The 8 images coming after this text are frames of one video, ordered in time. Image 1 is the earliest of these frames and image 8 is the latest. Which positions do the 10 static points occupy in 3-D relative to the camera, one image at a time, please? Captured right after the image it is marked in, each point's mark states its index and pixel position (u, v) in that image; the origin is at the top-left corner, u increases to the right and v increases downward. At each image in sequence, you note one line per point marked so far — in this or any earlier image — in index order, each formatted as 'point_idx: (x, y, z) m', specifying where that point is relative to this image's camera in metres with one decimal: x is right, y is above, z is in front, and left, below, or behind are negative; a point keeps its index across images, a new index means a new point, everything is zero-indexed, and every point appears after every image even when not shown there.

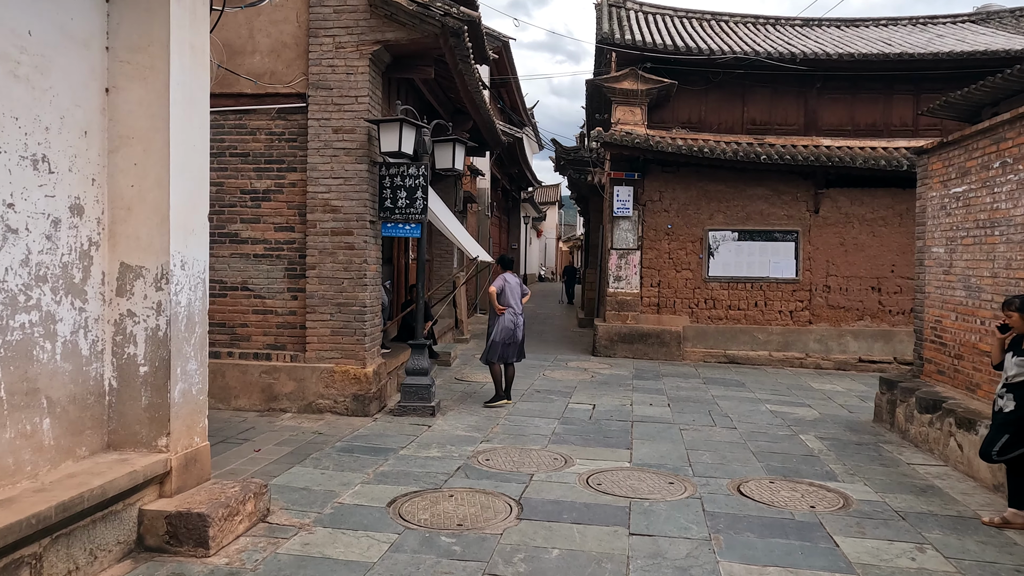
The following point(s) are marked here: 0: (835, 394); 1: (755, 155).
0: (+3.7, -1.2, +8.6) m
1: (+3.4, +1.8, +10.5) m
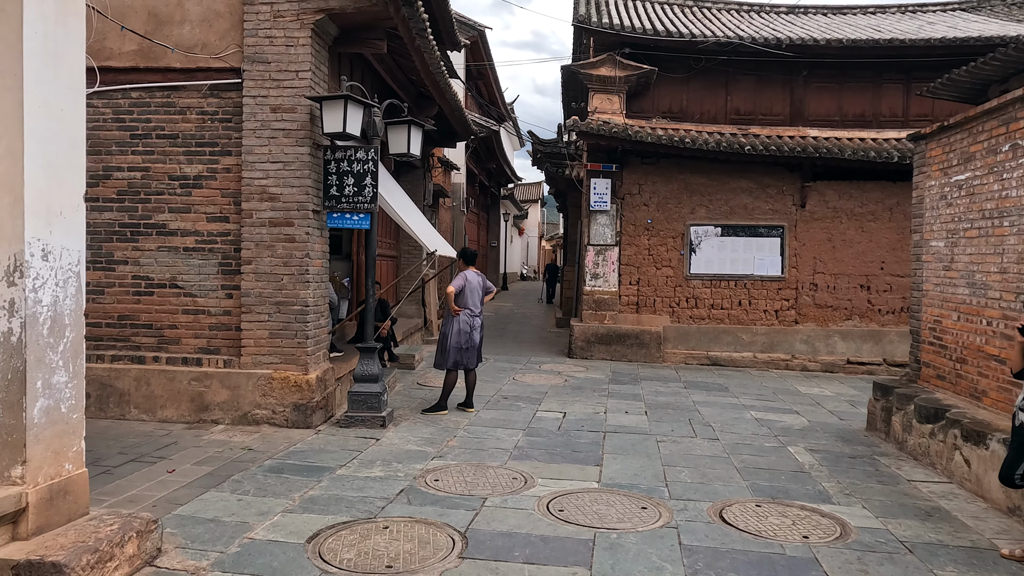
0: (+3.4, -1.2, +8.1) m
1: (+3.0, +1.9, +9.9) m
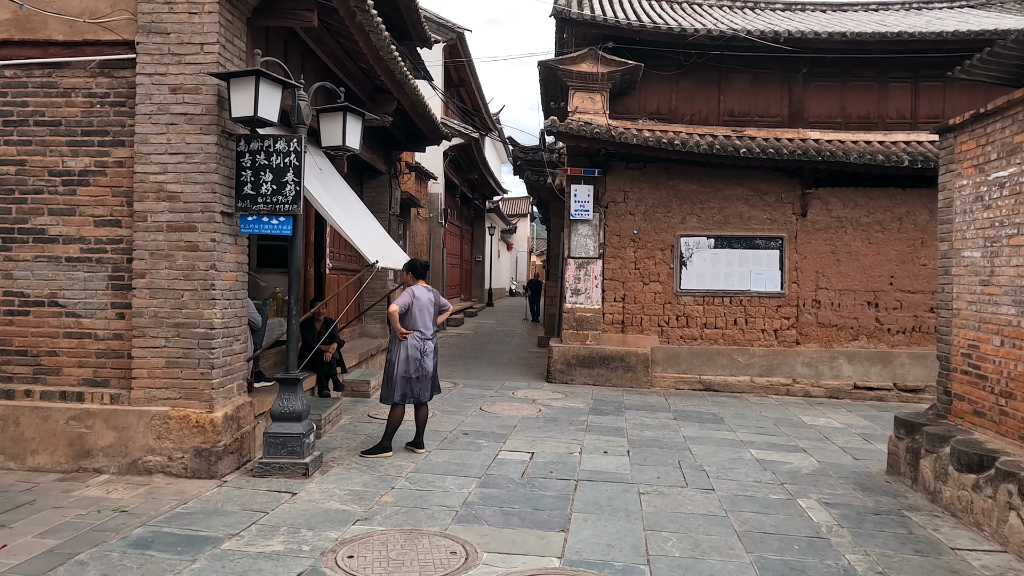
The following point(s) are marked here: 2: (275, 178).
0: (+3.0, -1.4, +7.1) m
1: (+2.7, +1.7, +9.0) m
2: (-1.5, +0.7, +4.8) m
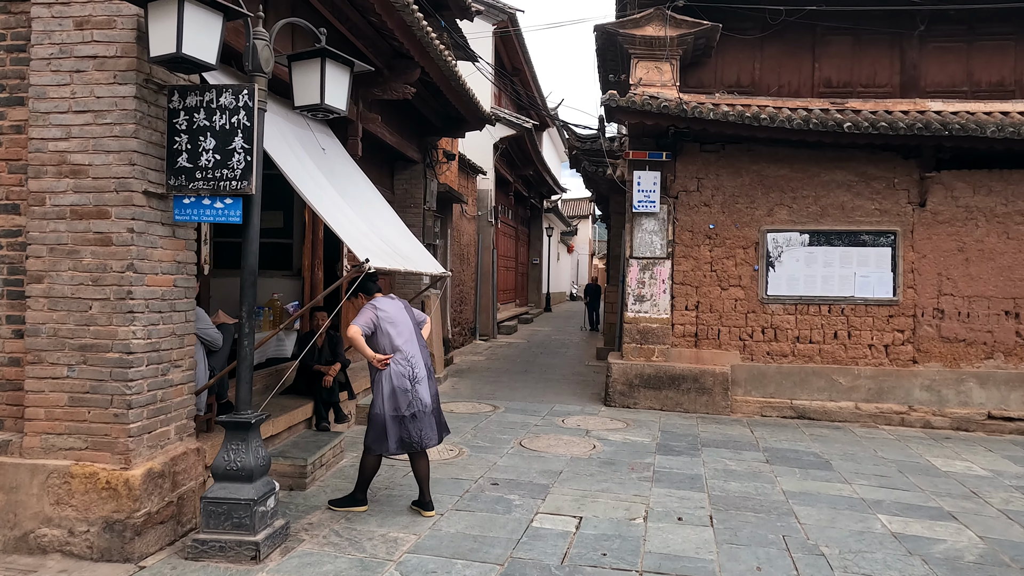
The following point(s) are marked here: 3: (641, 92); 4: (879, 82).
0: (+3.4, -1.4, +5.4) m
1: (+3.2, +1.6, +7.3) m
2: (-1.3, +0.7, +3.4) m
3: (+1.4, +2.1, +7.9) m
4: (+4.0, +2.3, +8.2) m
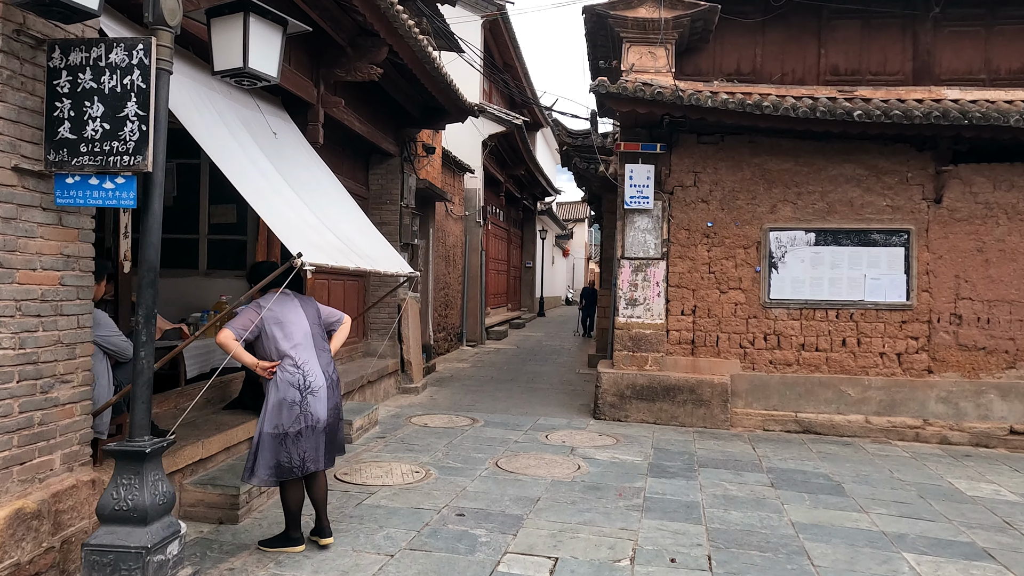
0: (+3.2, -1.4, +4.8) m
1: (+3.0, +1.6, +6.7) m
2: (-1.5, +0.7, +2.8) m
3: (+1.2, +2.0, +7.3) m
4: (+3.8, +2.2, +7.6) m
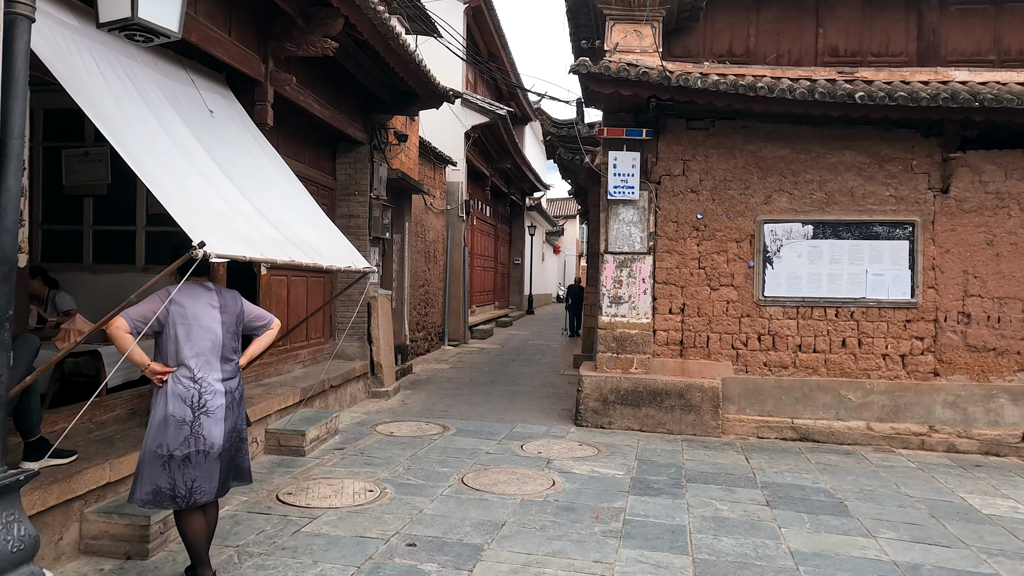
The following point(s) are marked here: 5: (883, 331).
0: (+3.0, -1.4, +4.3) m
1: (+2.7, +1.6, +6.2) m
2: (-1.7, +0.7, +2.3) m
3: (+1.0, +2.1, +6.8) m
4: (+3.6, +2.3, +7.1) m
5: (+3.3, -0.4, +6.6) m
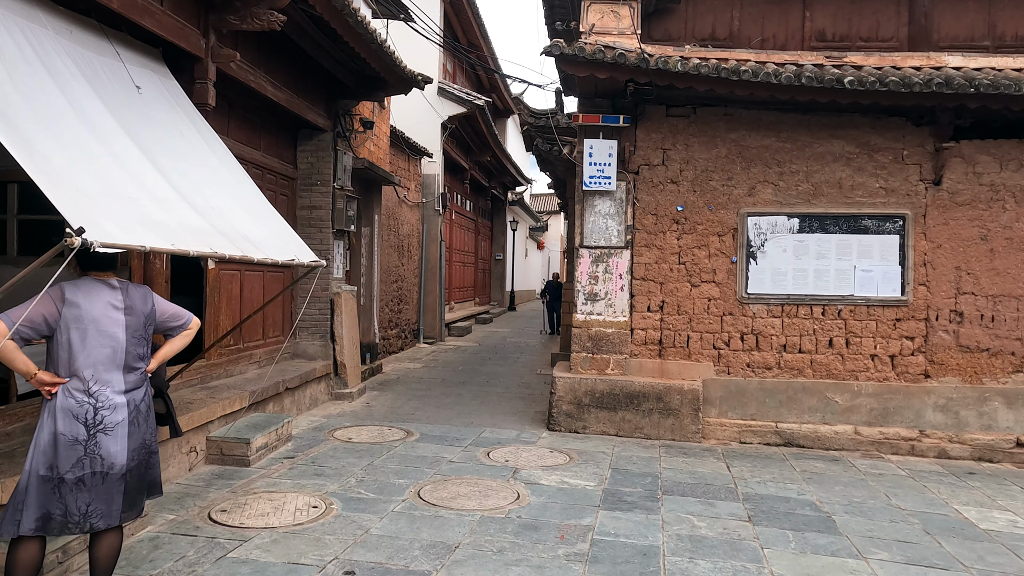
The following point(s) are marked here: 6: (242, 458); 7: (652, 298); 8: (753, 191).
0: (+2.8, -1.4, +3.9) m
1: (+2.5, +1.6, +5.8) m
2: (-1.9, +0.7, +1.8) m
3: (+0.7, +2.1, +6.4) m
4: (+3.3, +2.3, +6.8) m
5: (+3.0, -0.4, +6.3) m
6: (-1.8, -1.1, +4.9) m
7: (+1.2, -0.1, +6.6) m
8: (+2.1, +0.8, +6.5) m
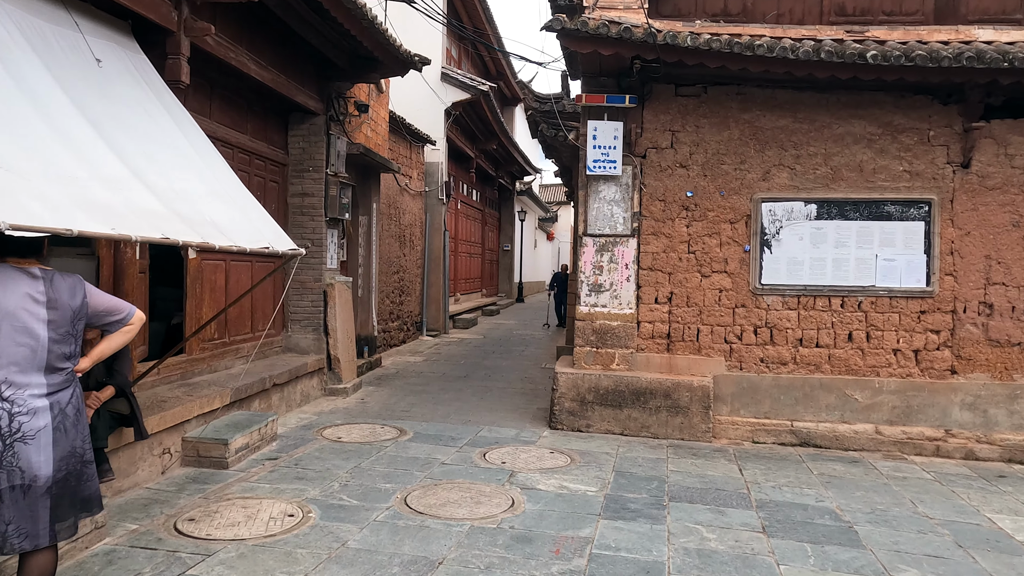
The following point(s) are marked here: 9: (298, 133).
0: (+2.7, -1.3, +3.5) m
1: (+2.5, +1.7, +5.4) m
2: (-2.0, +0.7, +1.5) m
3: (+0.7, +2.2, +6.0) m
4: (+3.3, +2.4, +6.3) m
5: (+3.0, -0.3, +5.9) m
6: (-1.8, -1.1, +4.6) m
7: (+1.2, 0.0, +6.2) m
8: (+2.1, +0.9, +6.1) m
9: (-2.0, +1.5, +7.2) m
